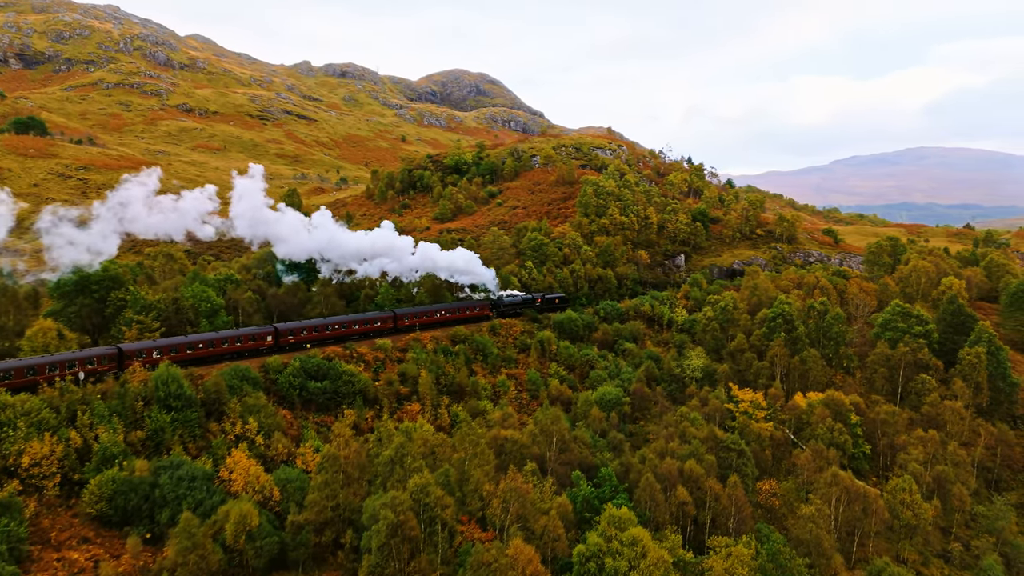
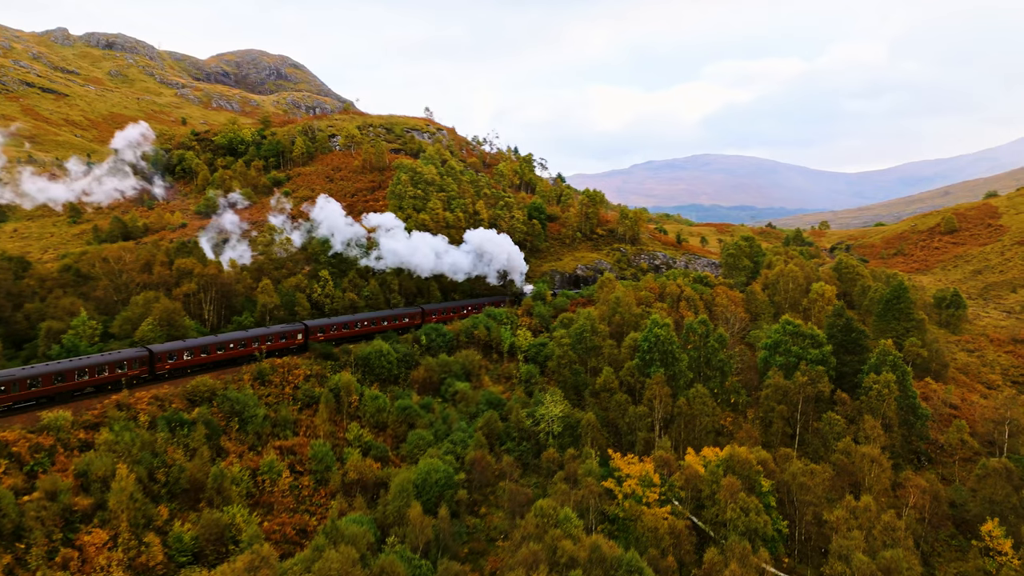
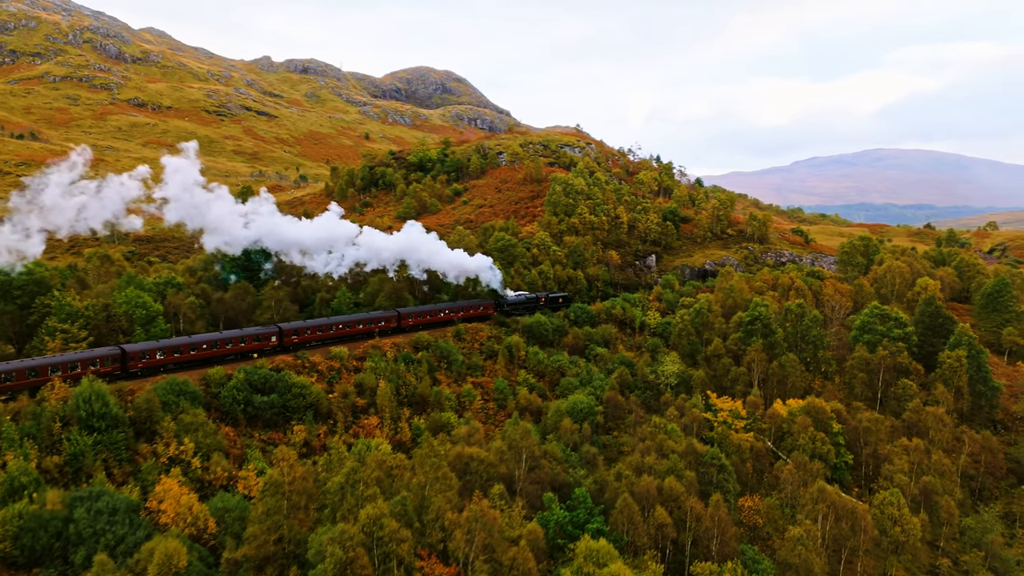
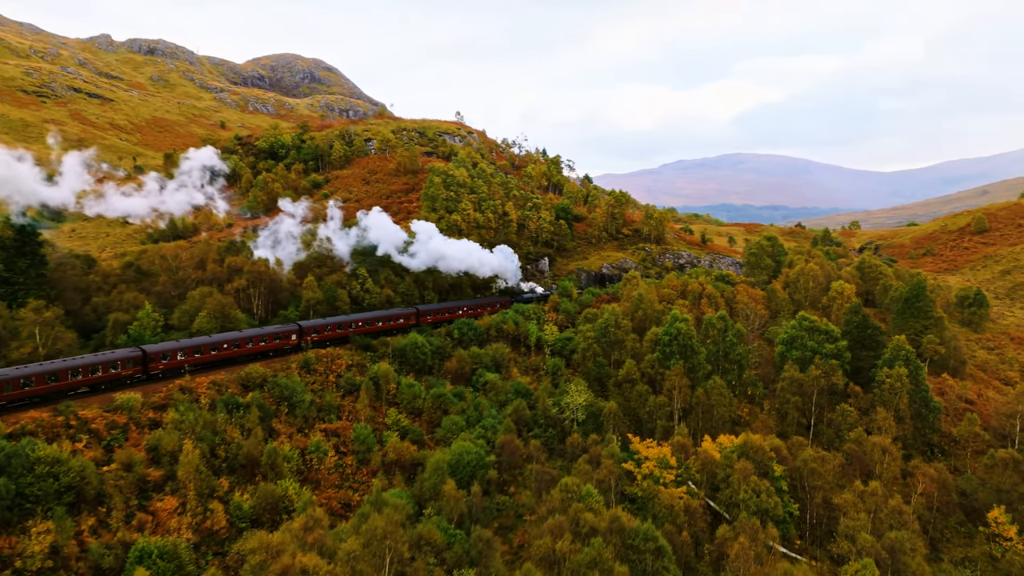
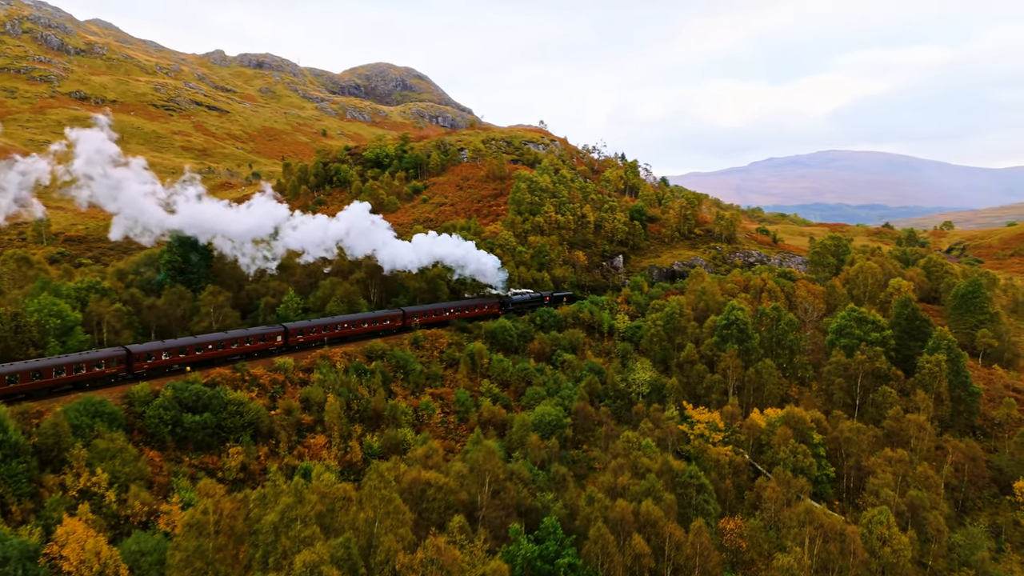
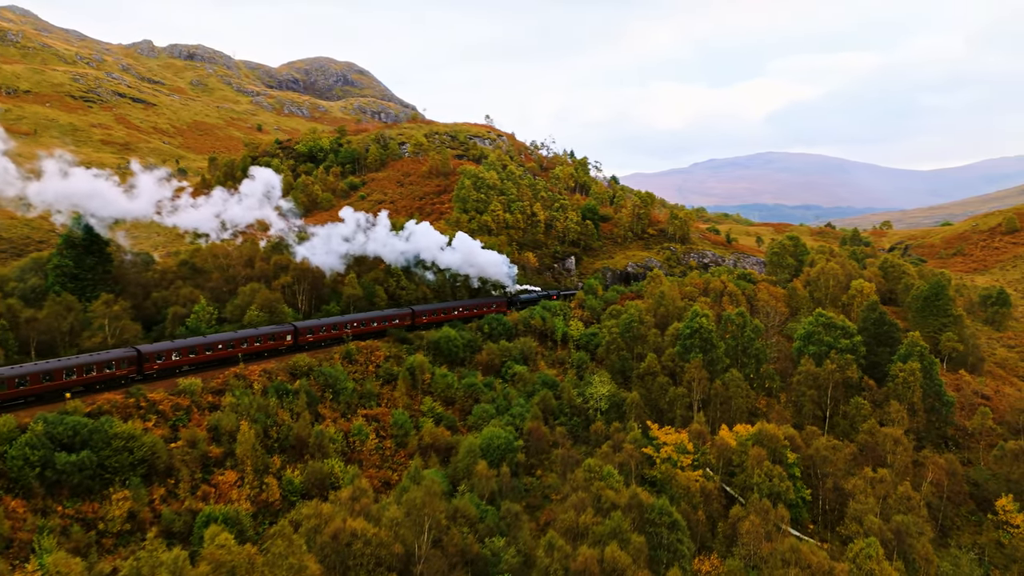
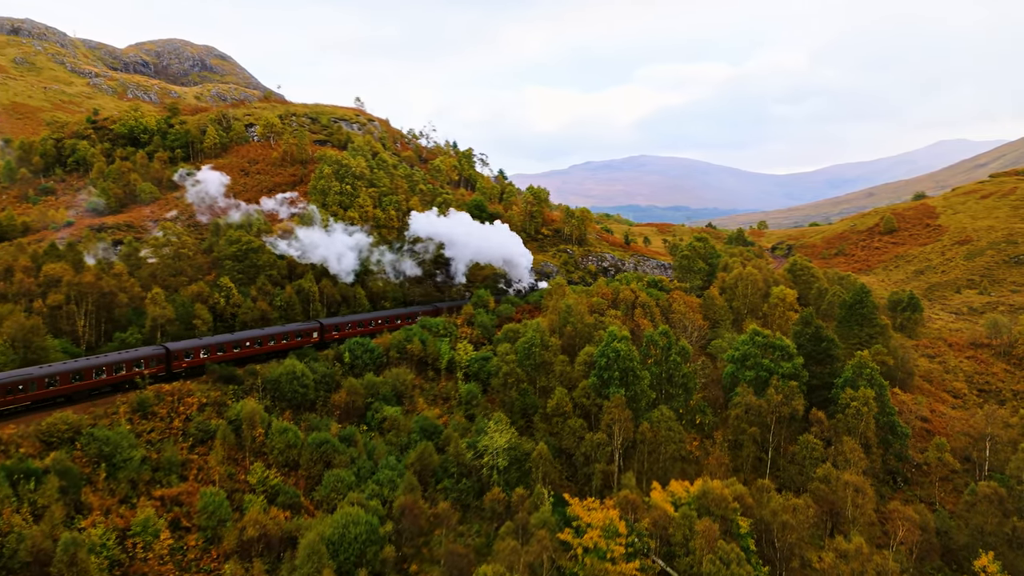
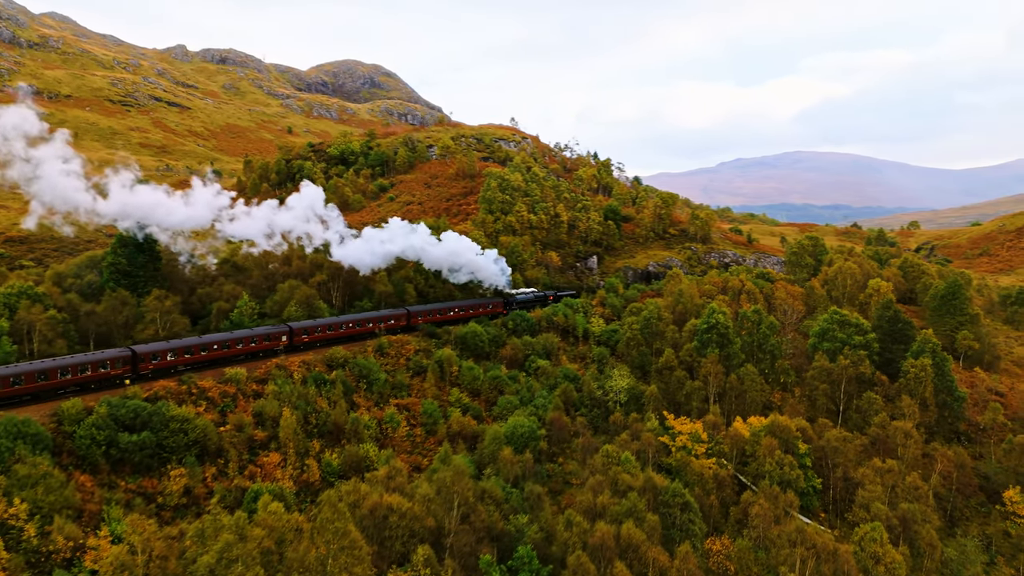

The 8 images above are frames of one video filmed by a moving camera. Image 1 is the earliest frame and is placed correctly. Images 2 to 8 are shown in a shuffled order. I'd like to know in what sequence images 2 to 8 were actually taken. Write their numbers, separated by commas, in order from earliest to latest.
3, 5, 8, 6, 4, 2, 7
